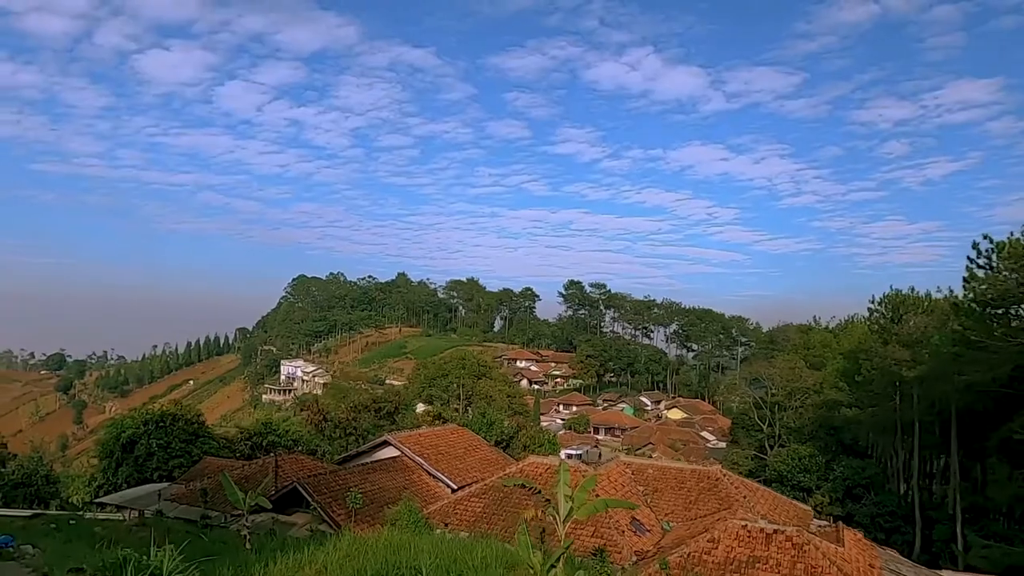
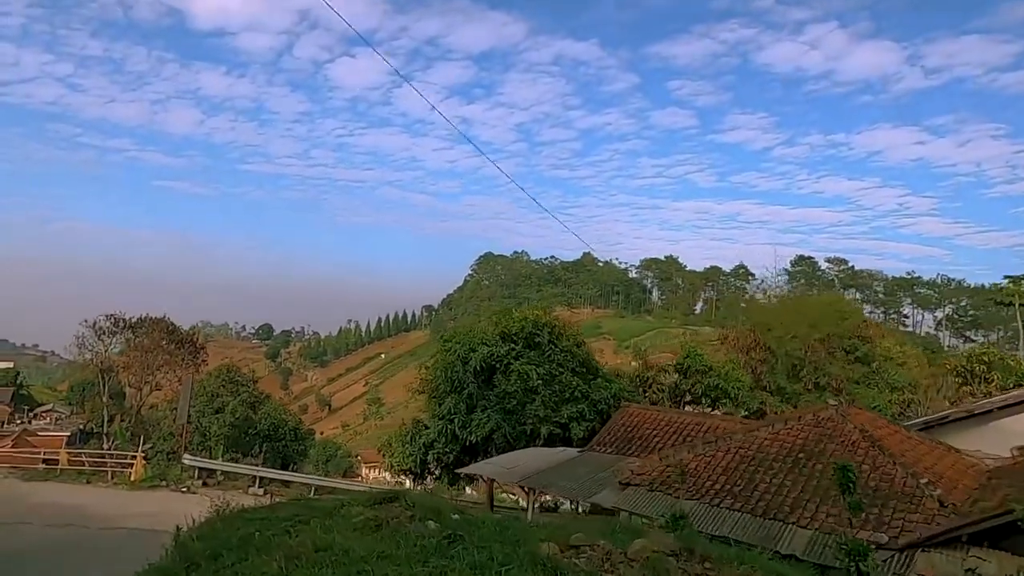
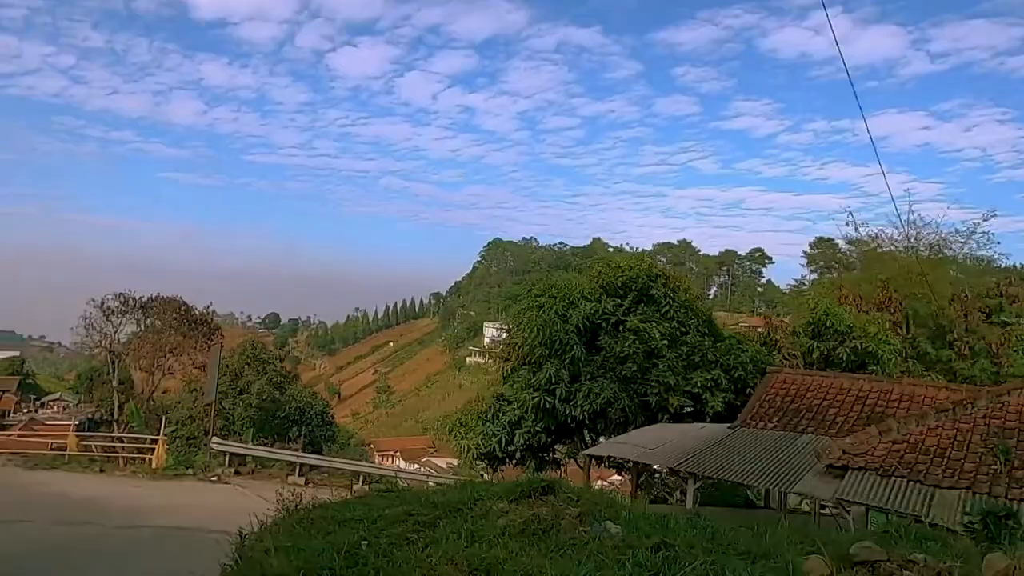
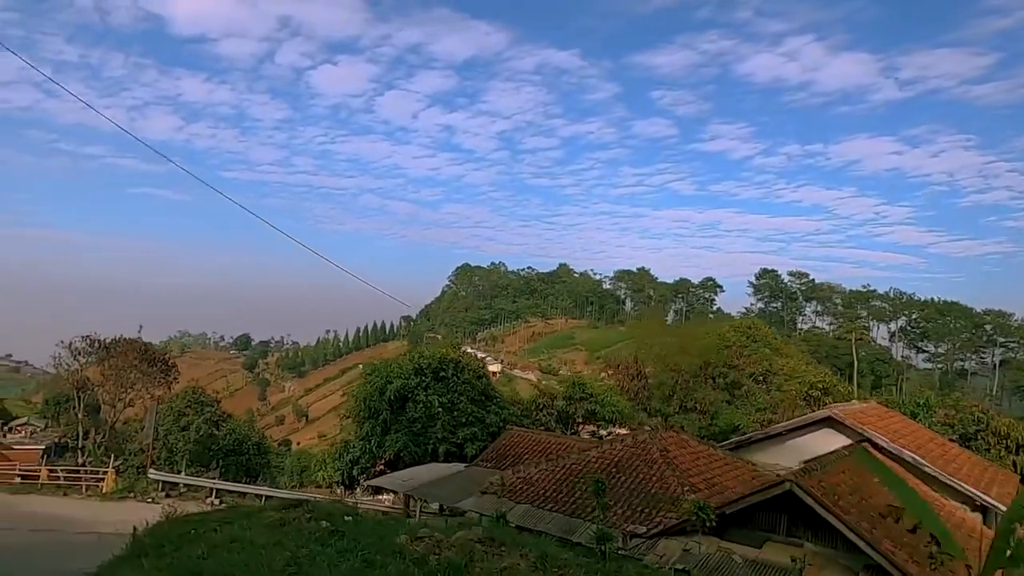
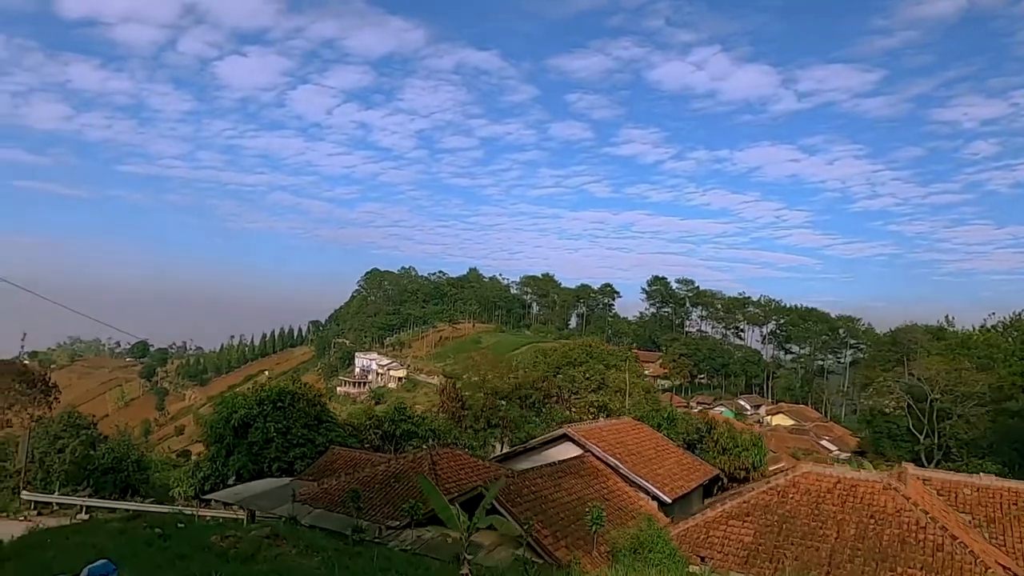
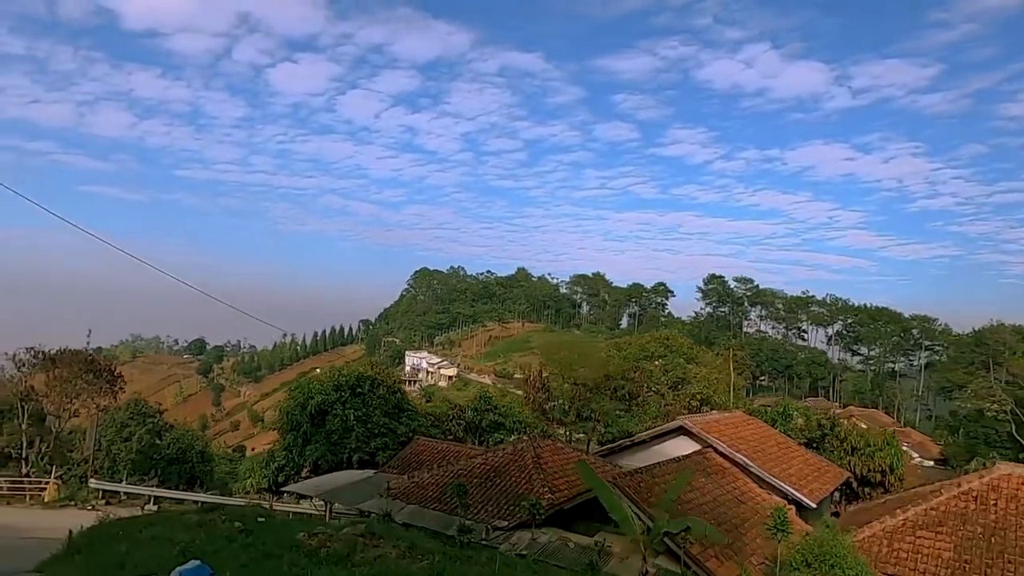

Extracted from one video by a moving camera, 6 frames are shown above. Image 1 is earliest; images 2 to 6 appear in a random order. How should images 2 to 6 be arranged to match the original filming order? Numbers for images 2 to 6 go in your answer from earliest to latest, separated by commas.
5, 6, 4, 2, 3
